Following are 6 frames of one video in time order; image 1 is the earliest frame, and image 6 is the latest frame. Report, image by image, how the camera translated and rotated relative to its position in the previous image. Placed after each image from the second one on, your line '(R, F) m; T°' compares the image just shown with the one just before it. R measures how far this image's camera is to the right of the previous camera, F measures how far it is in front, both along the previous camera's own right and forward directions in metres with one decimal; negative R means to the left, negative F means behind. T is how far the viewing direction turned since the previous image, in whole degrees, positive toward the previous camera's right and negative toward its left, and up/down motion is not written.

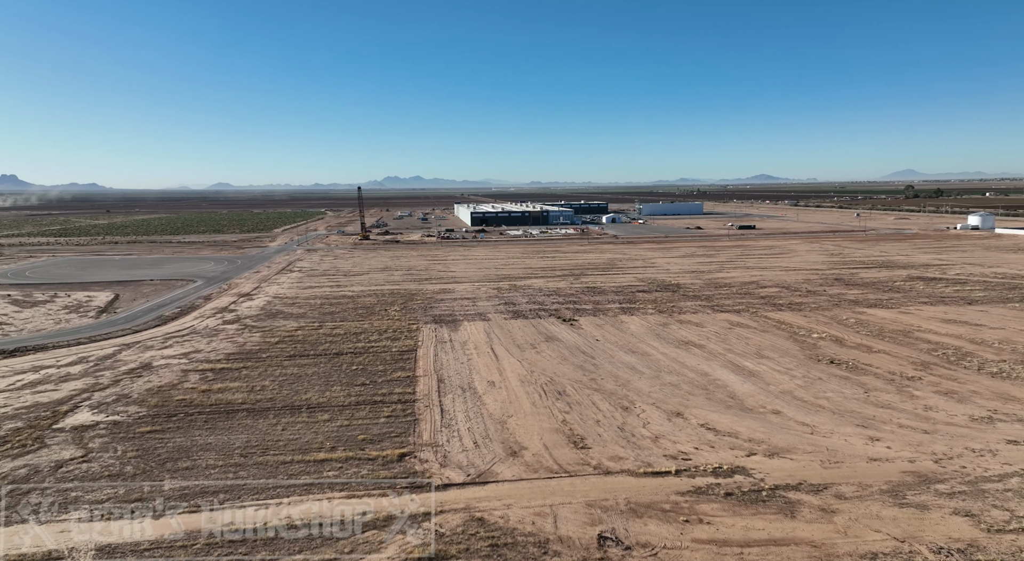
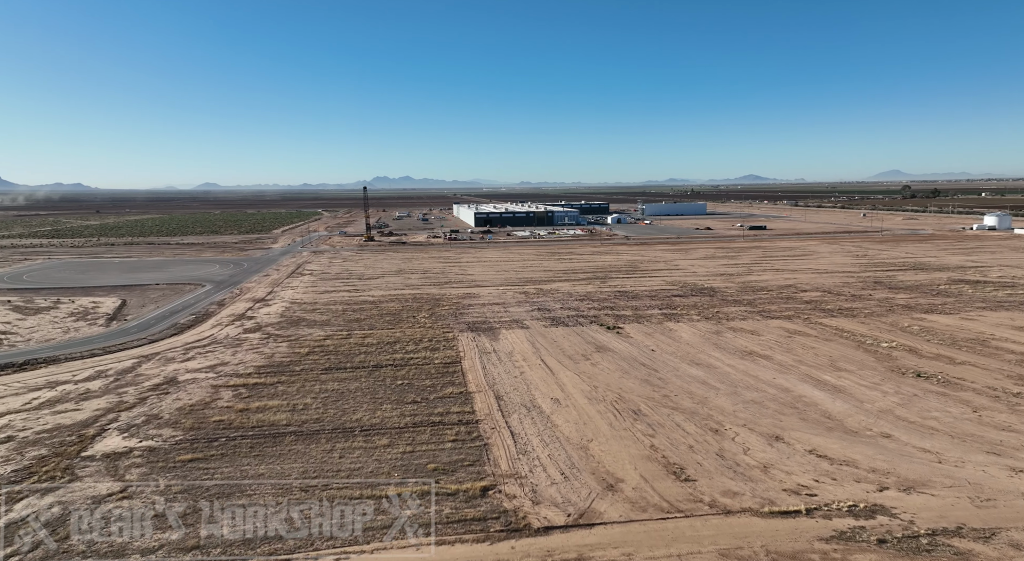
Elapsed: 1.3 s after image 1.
(-1.9, +1.4) m; 0°
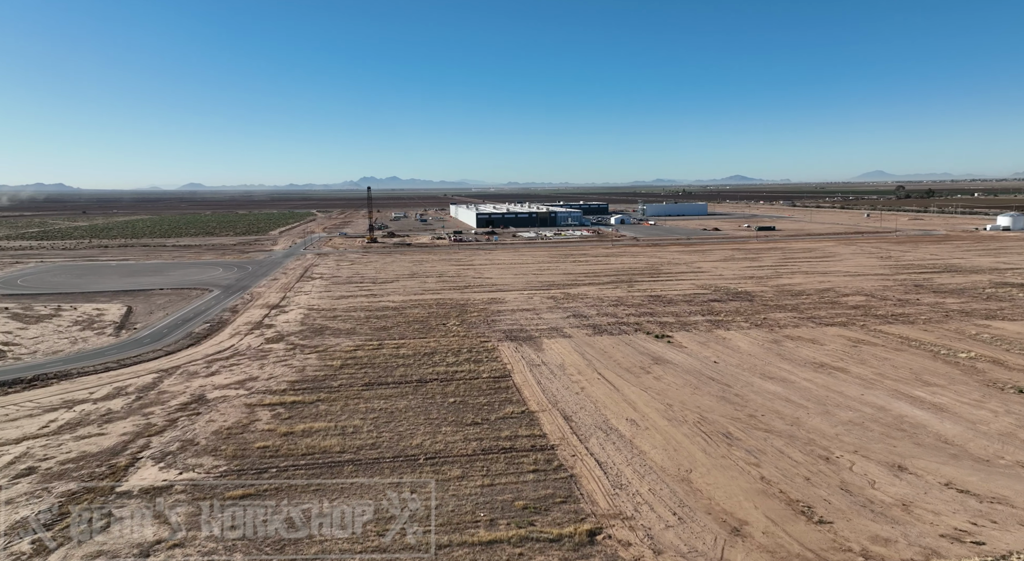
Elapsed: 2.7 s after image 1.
(-1.9, +1.5) m; +1°
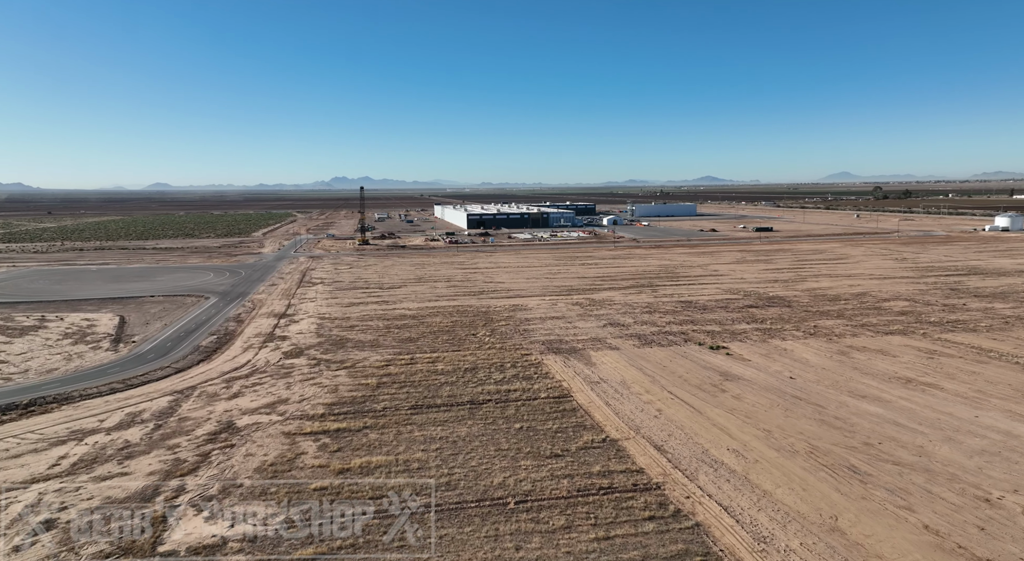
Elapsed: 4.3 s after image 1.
(-2.3, +1.8) m; +2°
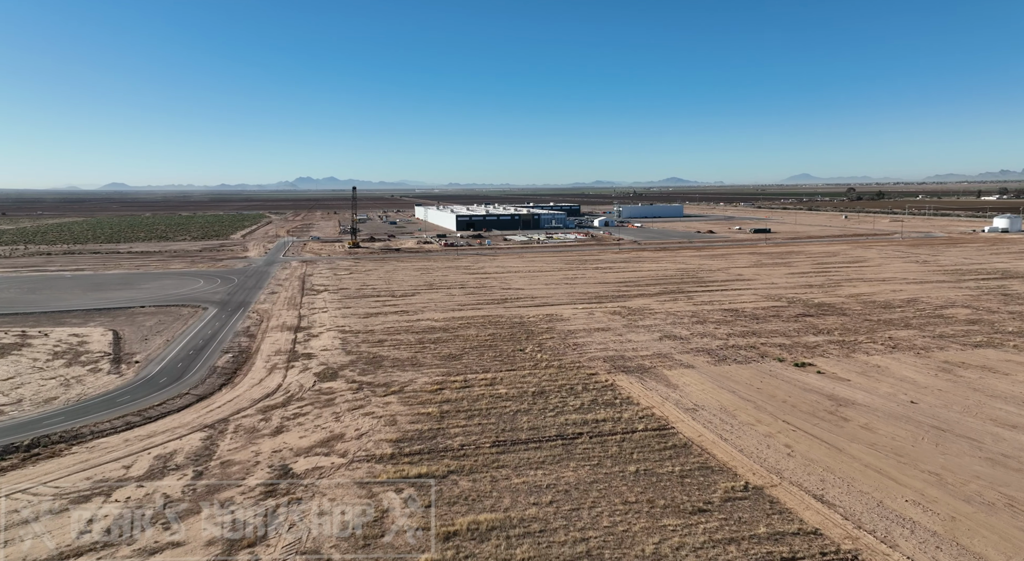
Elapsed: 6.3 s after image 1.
(-3.0, +2.3) m; +2°
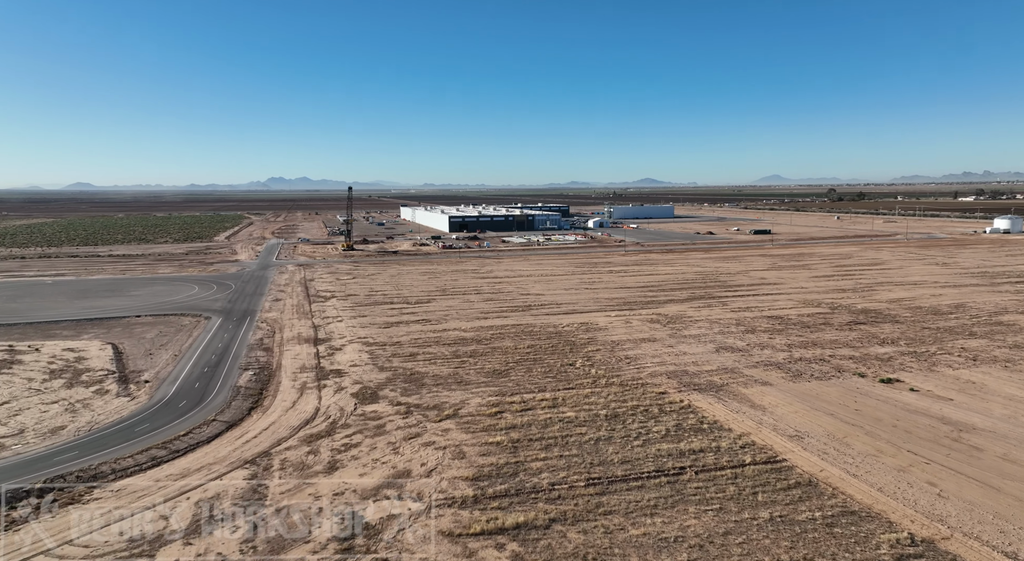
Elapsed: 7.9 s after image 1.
(-2.5, +1.9) m; +2°
